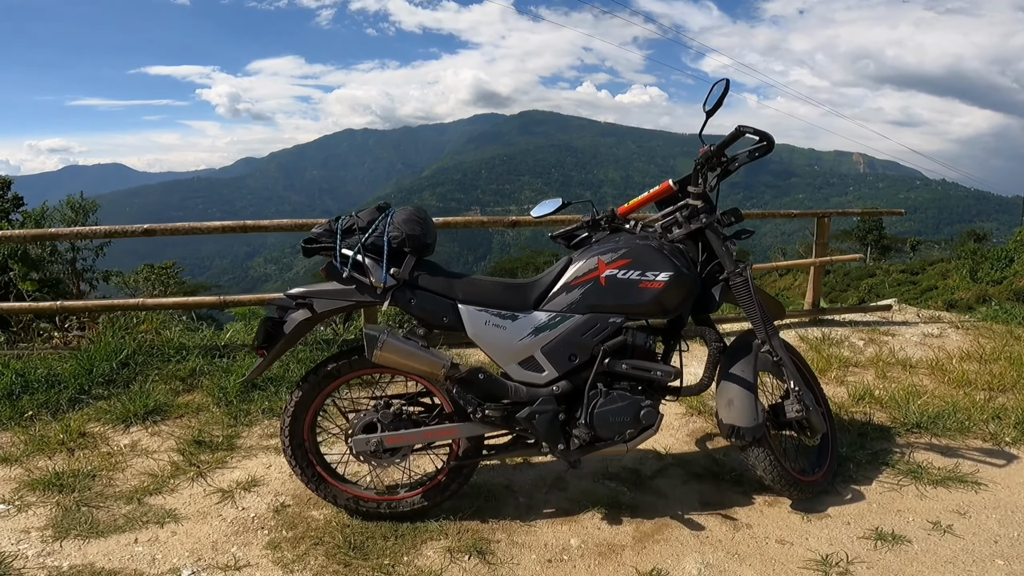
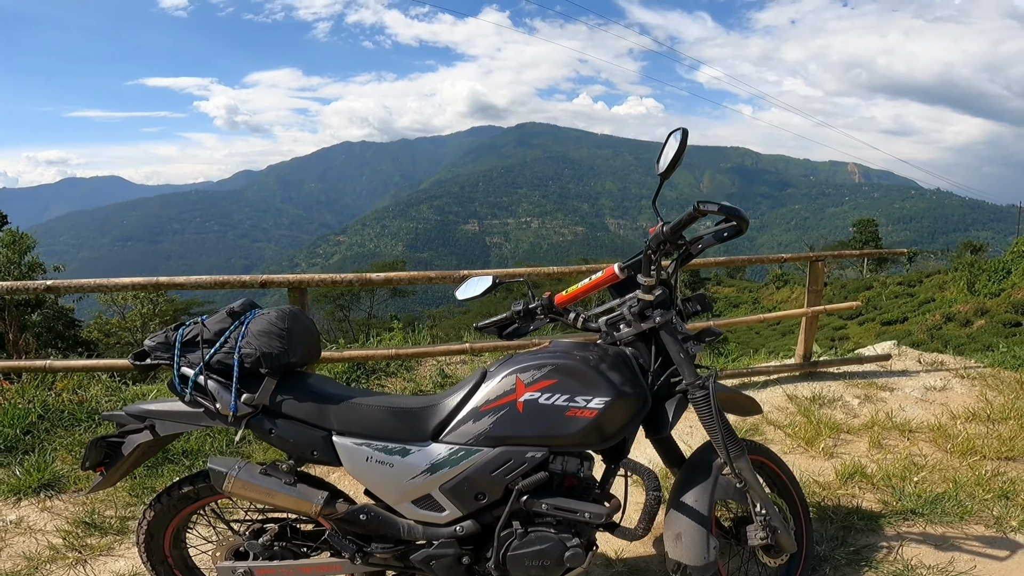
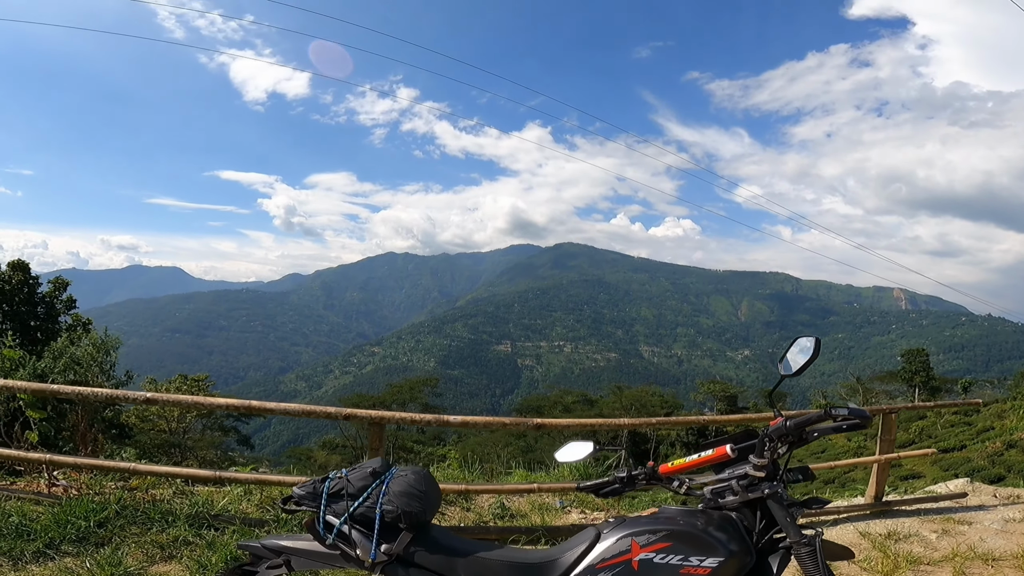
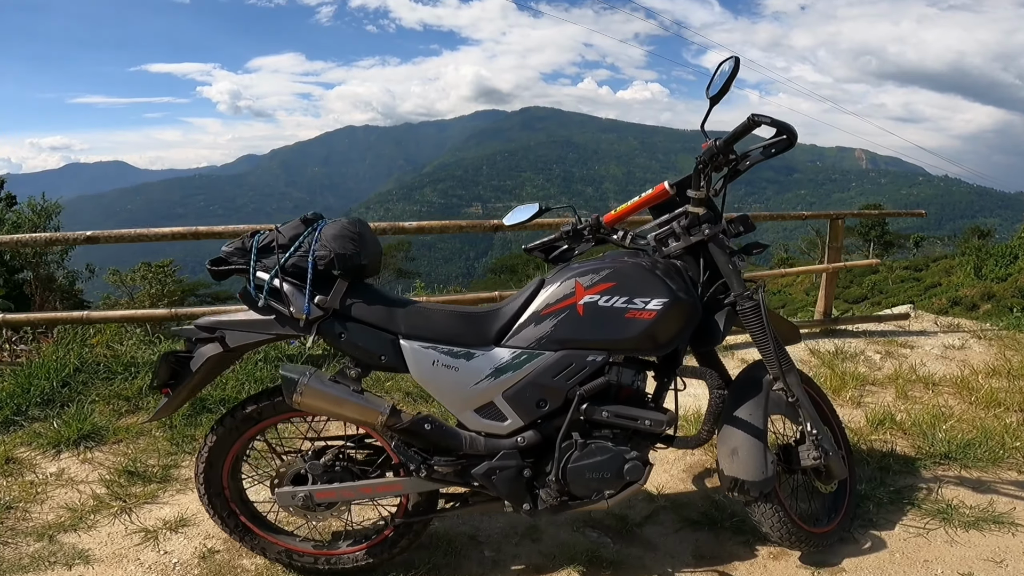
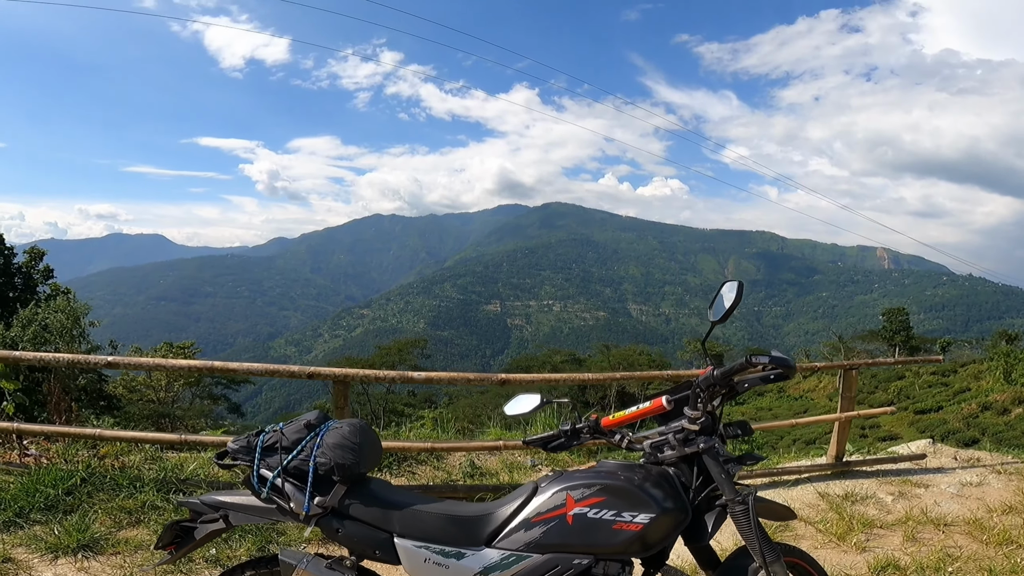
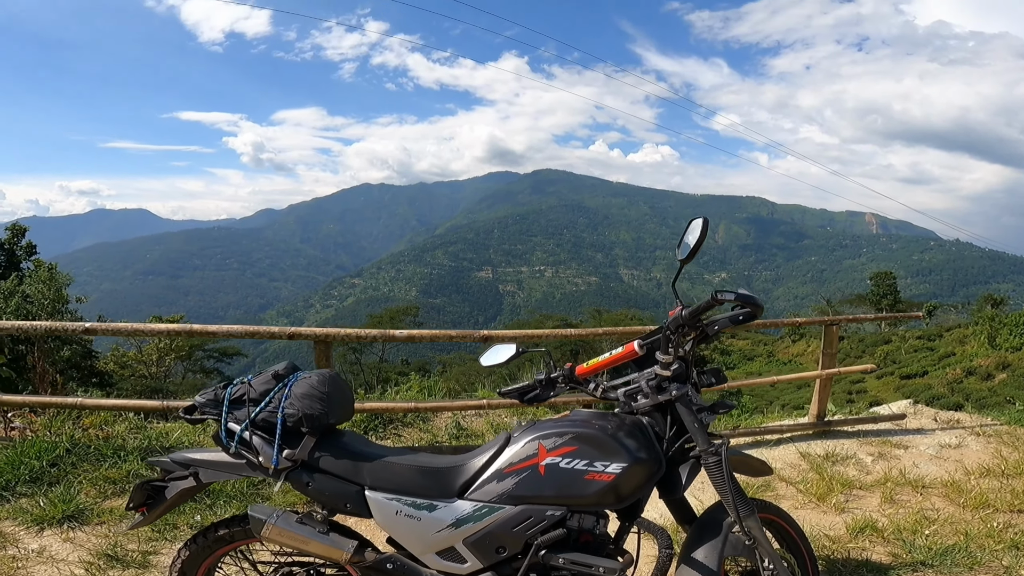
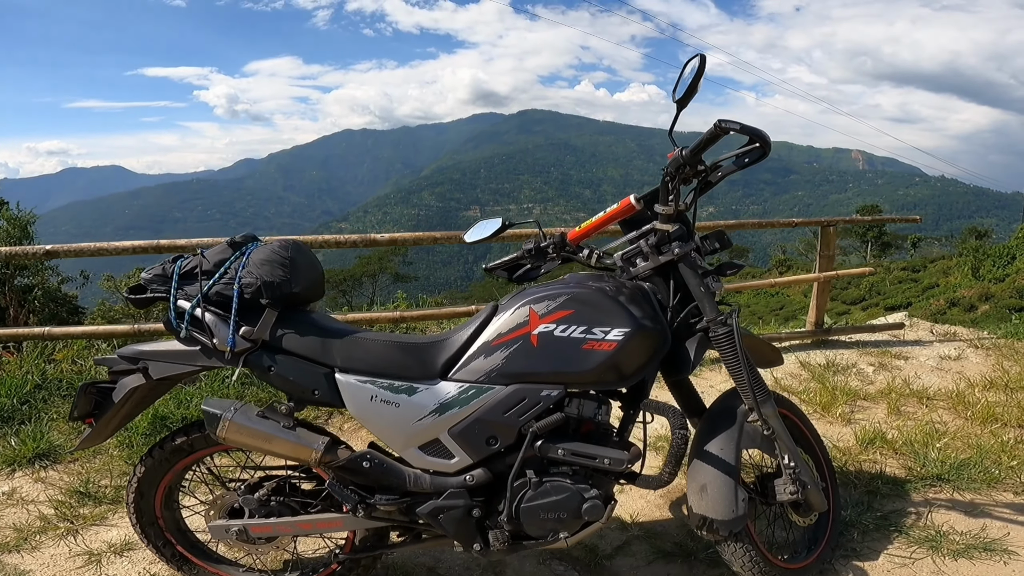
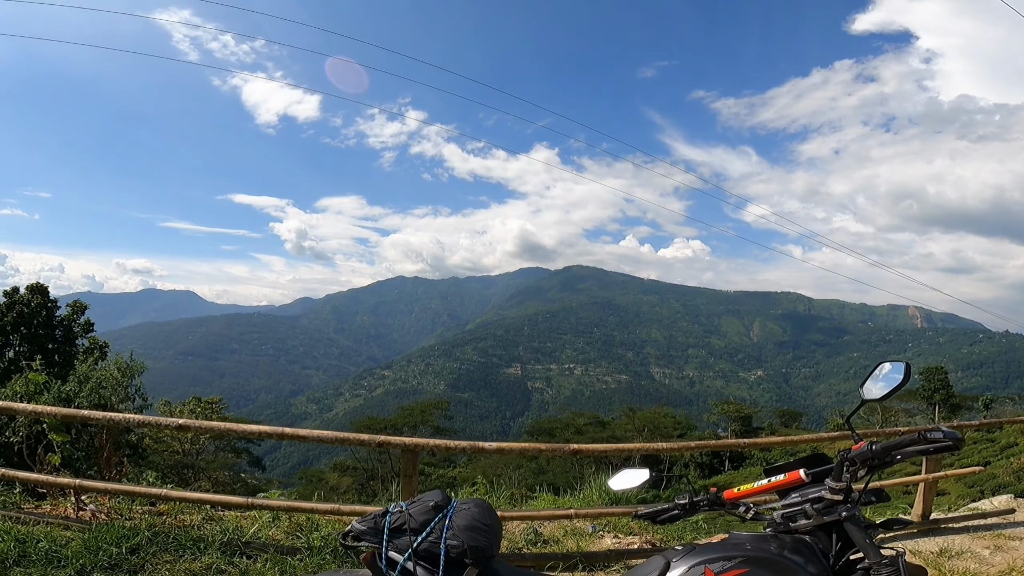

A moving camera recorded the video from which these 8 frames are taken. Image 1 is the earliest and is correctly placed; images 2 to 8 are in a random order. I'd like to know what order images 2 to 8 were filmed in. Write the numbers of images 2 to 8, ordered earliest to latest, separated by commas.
4, 7, 2, 6, 5, 3, 8
